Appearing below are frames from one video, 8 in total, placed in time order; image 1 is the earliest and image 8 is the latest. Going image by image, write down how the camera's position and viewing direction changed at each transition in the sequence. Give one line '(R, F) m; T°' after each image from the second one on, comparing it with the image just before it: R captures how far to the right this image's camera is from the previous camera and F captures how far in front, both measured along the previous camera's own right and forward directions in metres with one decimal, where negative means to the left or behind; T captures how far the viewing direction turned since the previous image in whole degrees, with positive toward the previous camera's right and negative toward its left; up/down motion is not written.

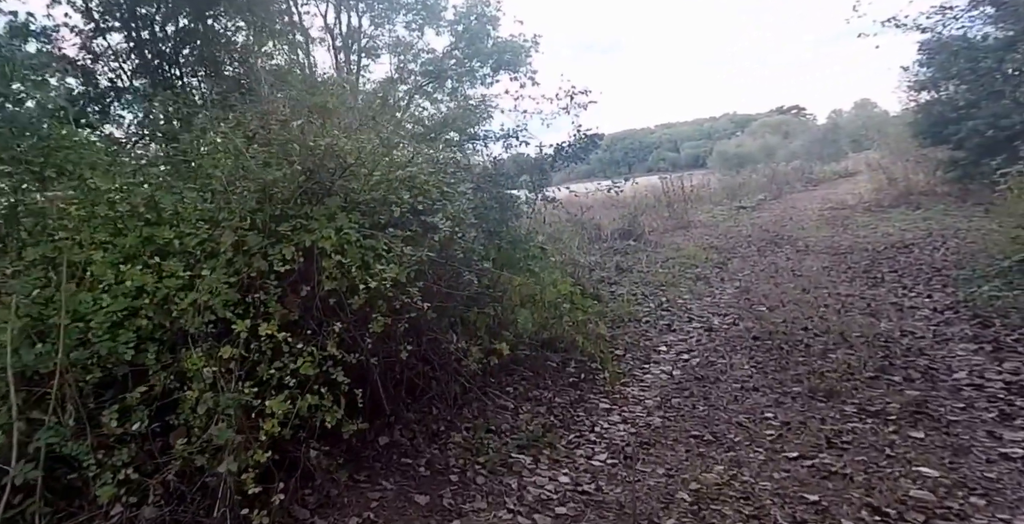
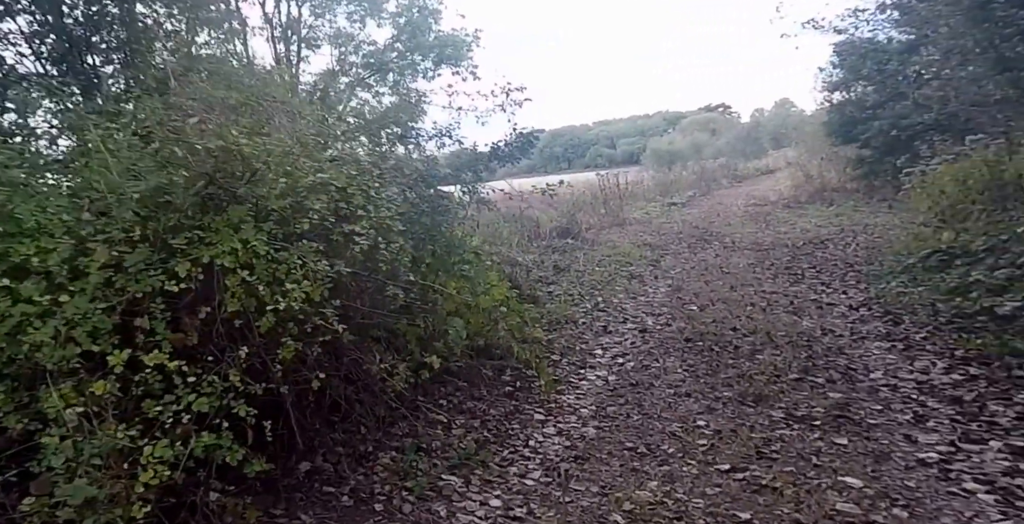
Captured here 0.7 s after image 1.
(0.0, +0.1) m; +5°
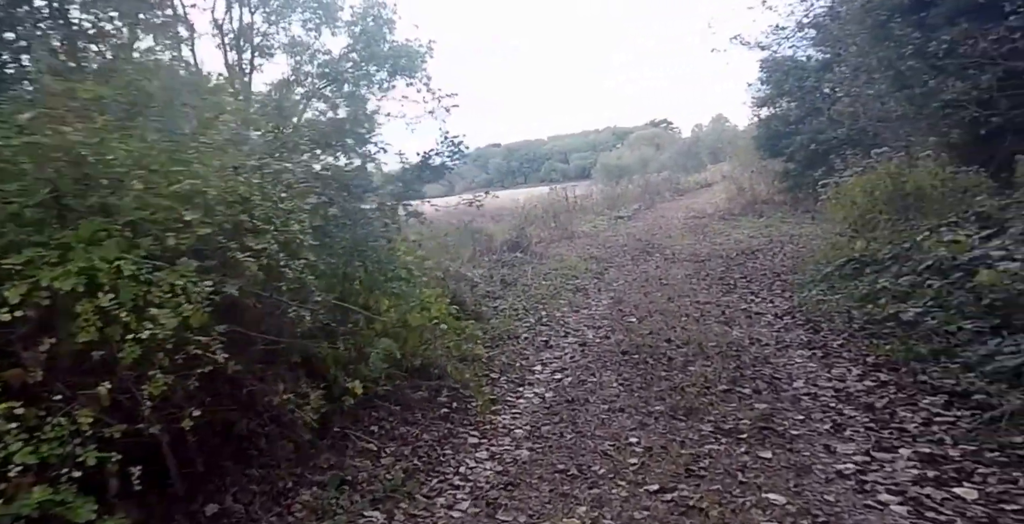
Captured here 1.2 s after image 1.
(+0.1, +0.1) m; +5°
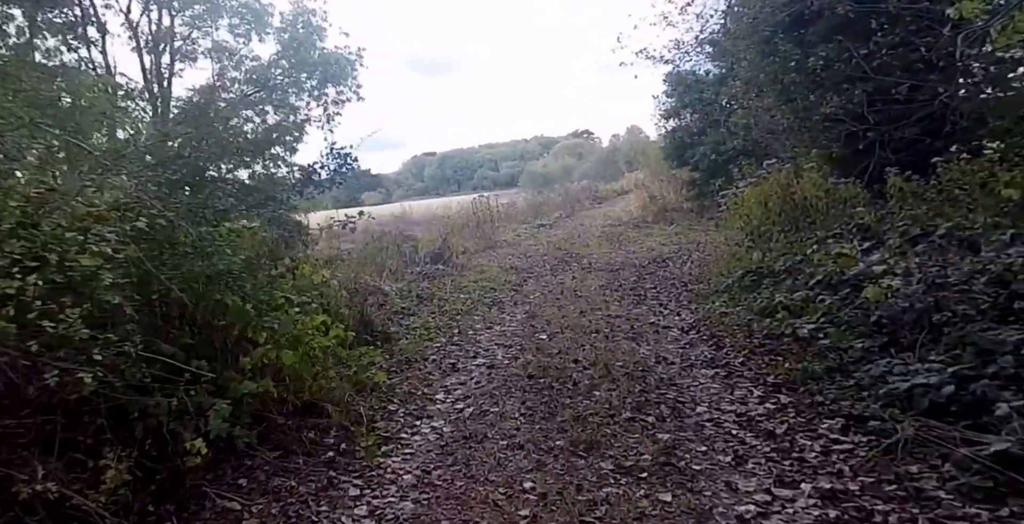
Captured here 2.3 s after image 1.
(+0.2, +0.4) m; +7°
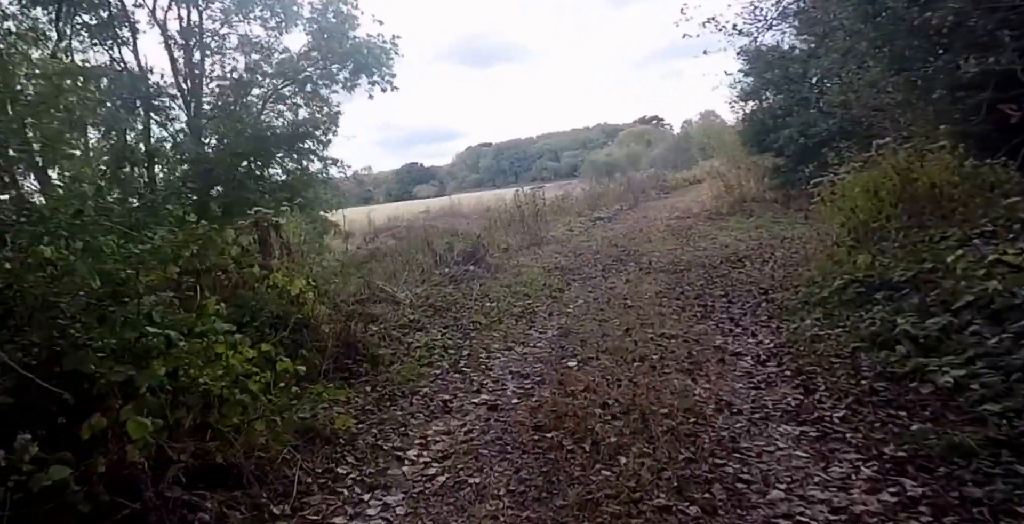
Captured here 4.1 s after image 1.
(+0.6, +1.5) m; -8°
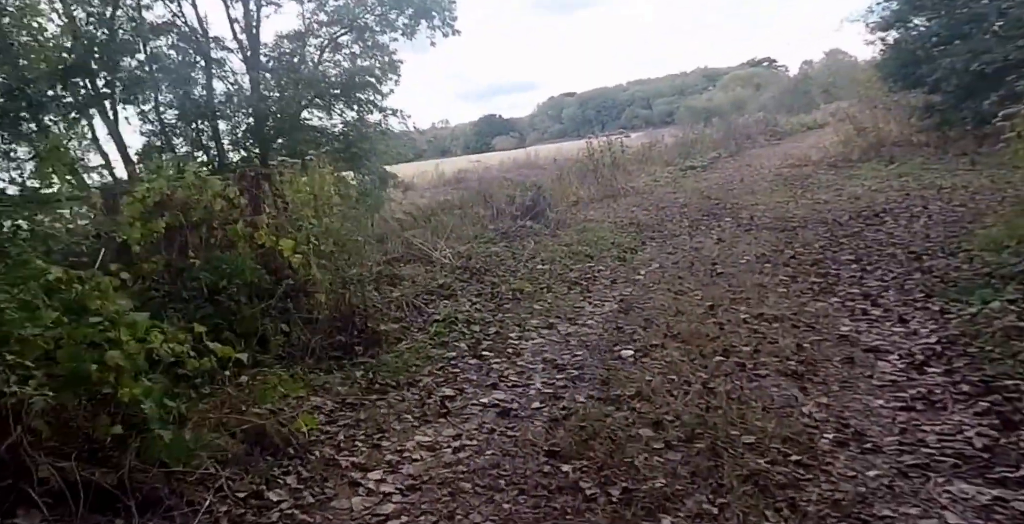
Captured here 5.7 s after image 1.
(+0.5, +1.4) m; -10°
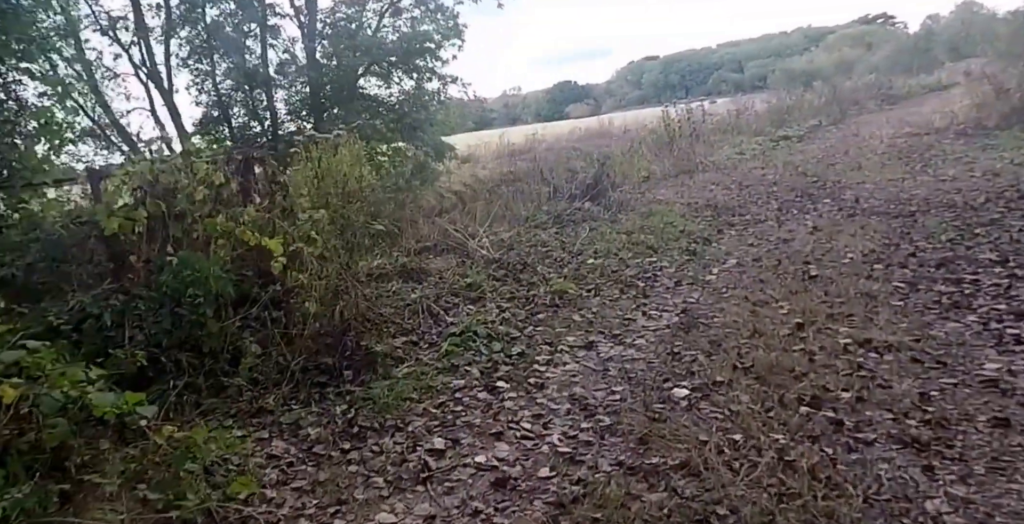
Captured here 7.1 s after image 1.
(+0.3, +0.9) m; -8°
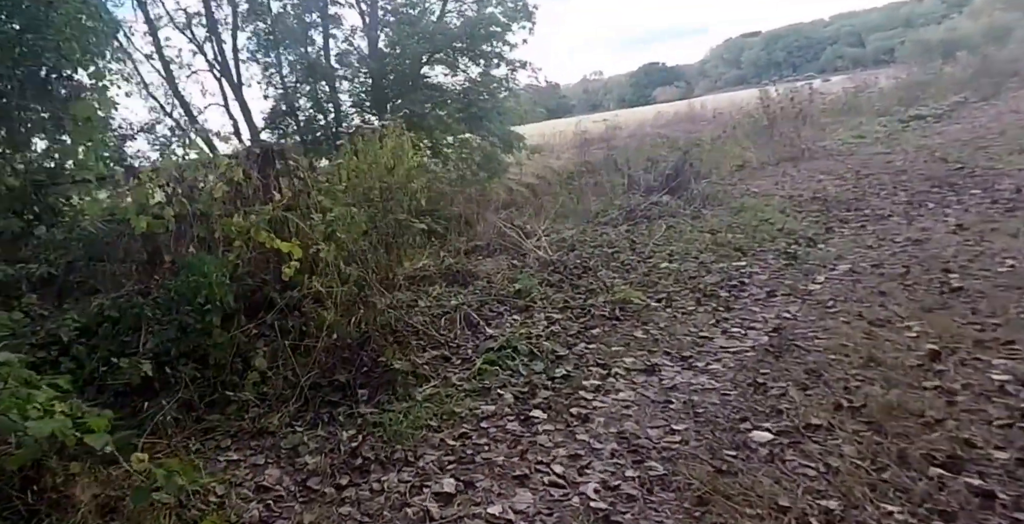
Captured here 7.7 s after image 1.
(+0.3, +0.5) m; -10°
